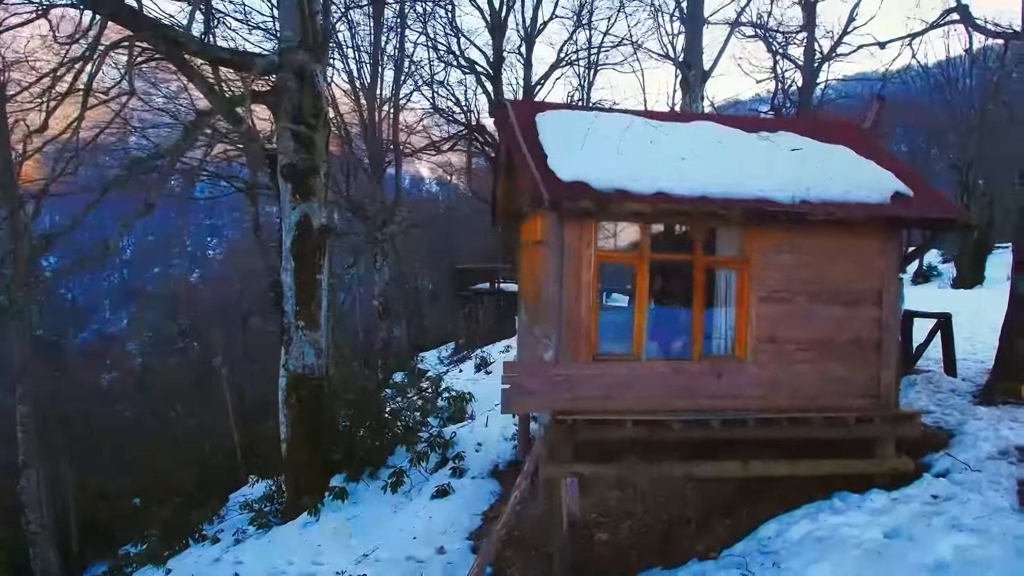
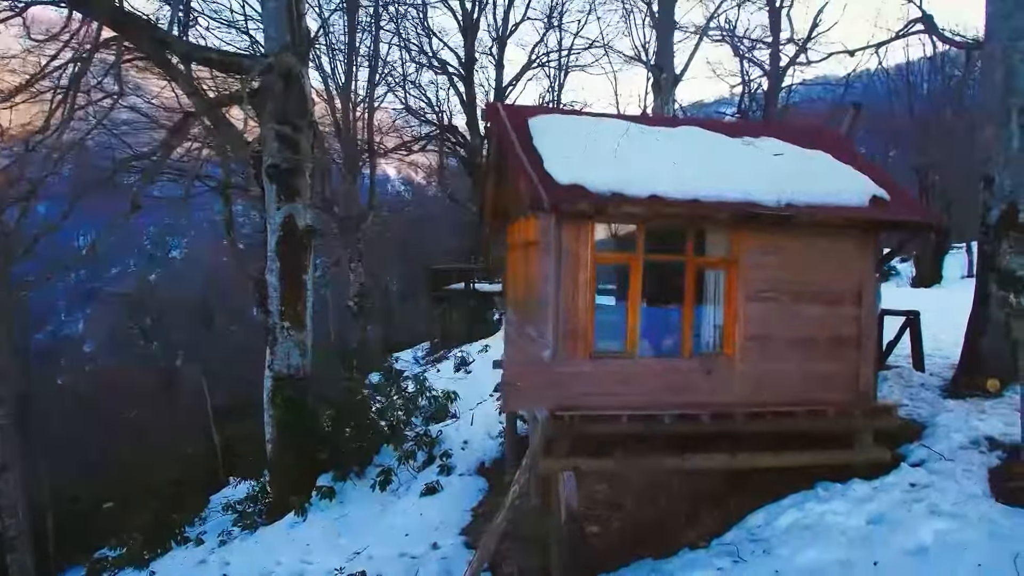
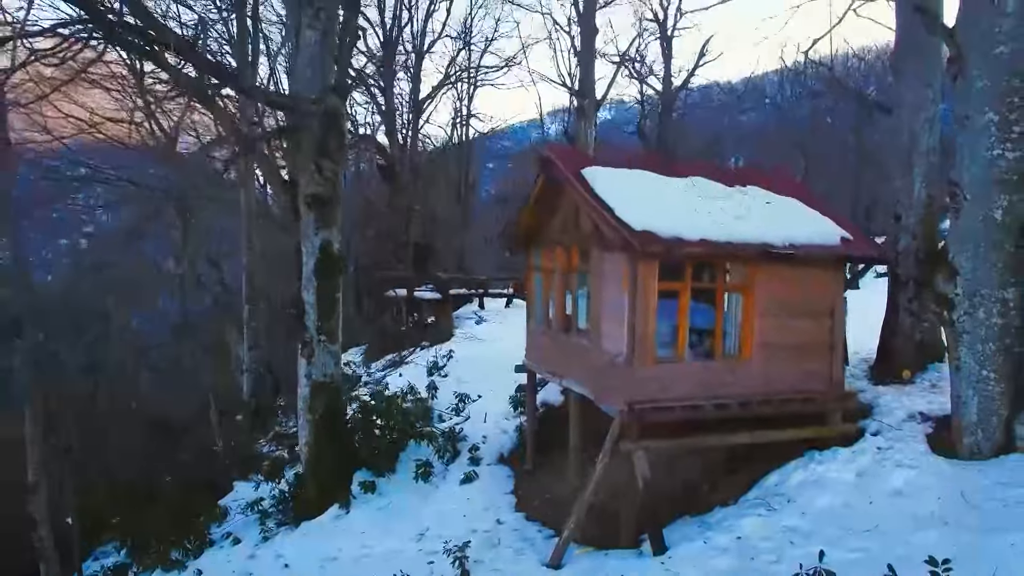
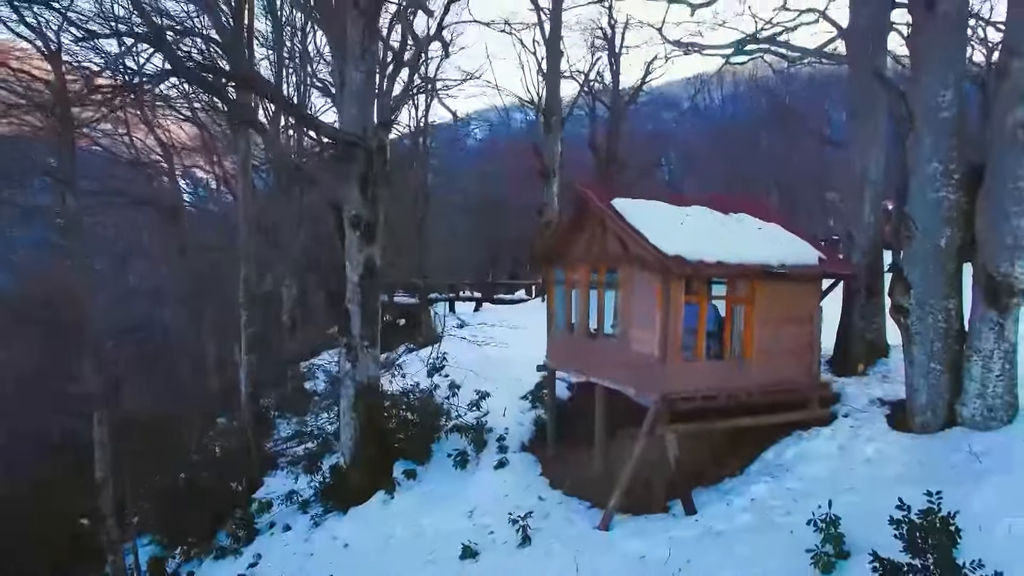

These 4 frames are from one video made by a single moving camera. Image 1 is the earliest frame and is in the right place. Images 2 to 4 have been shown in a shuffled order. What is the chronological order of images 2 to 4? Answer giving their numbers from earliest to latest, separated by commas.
2, 3, 4
